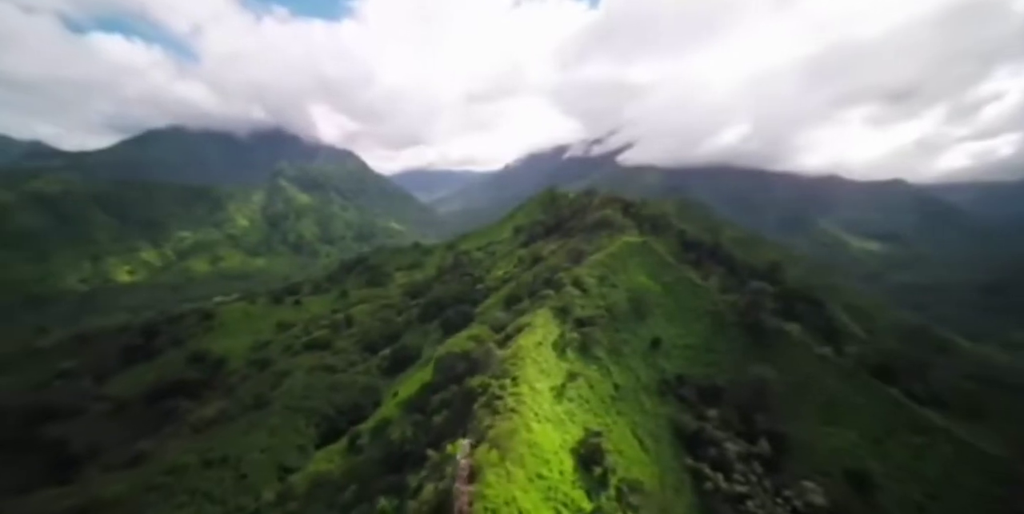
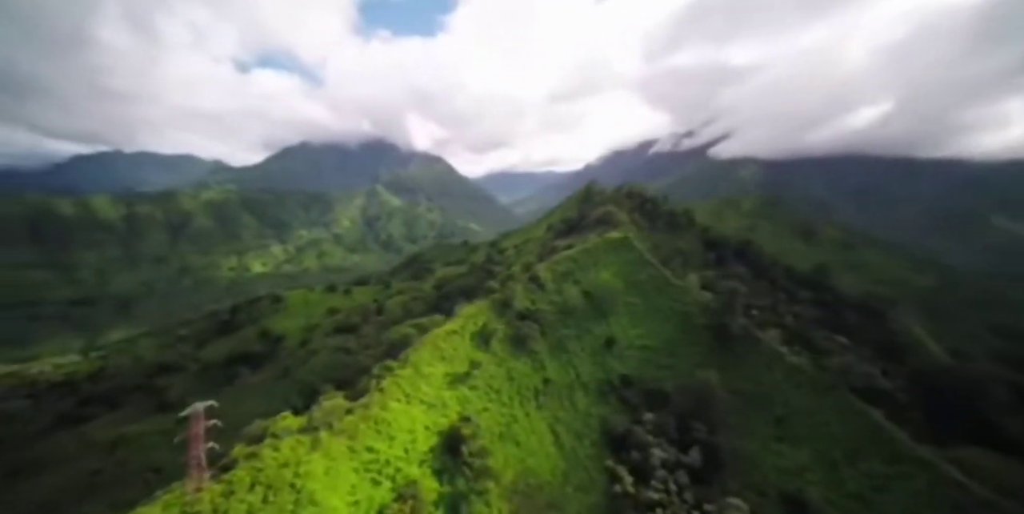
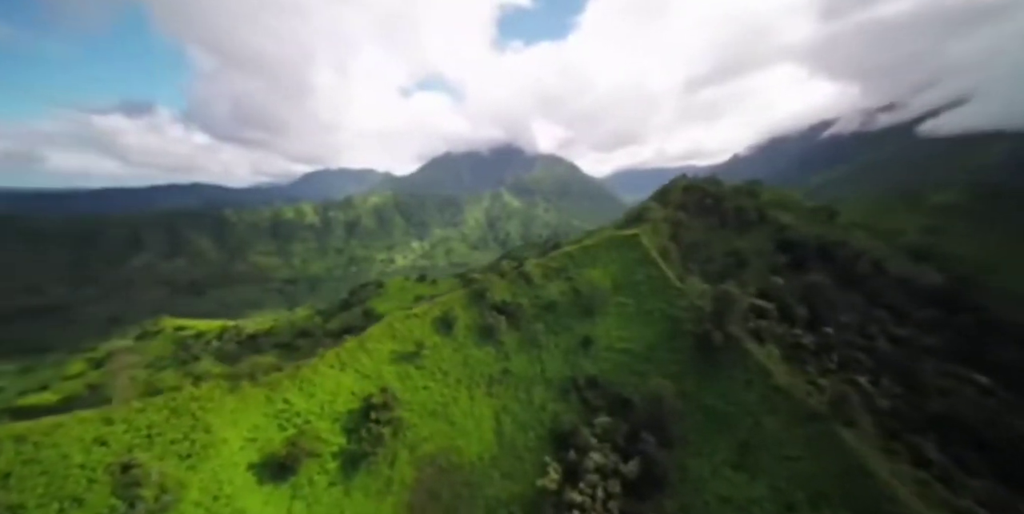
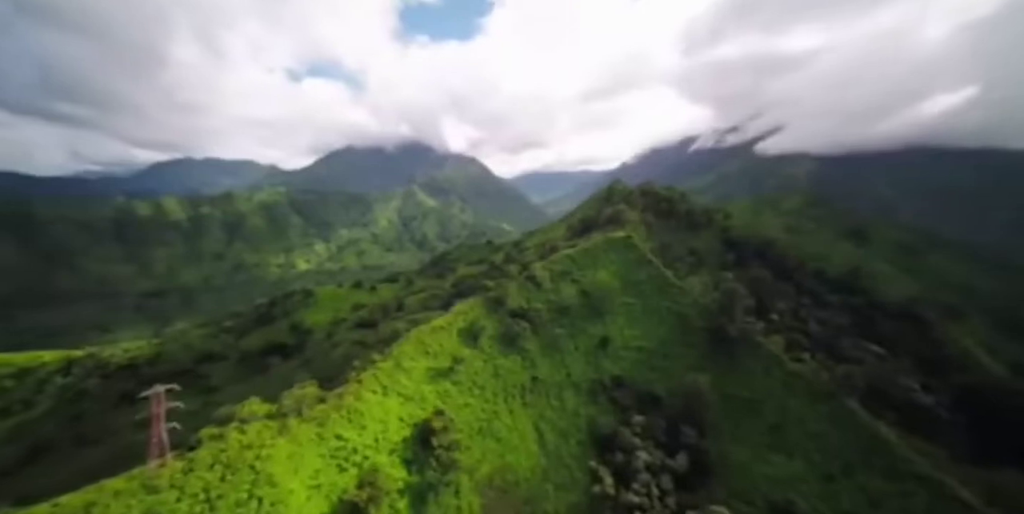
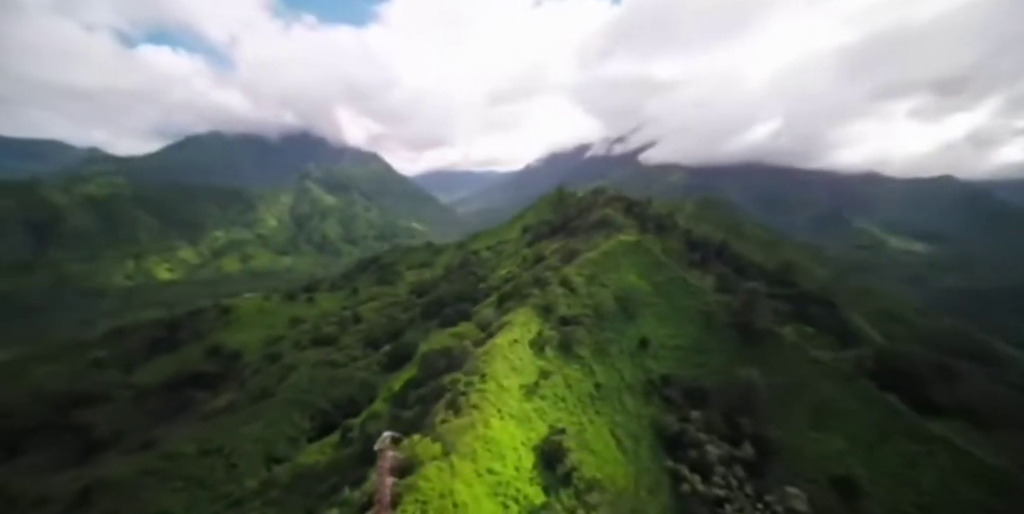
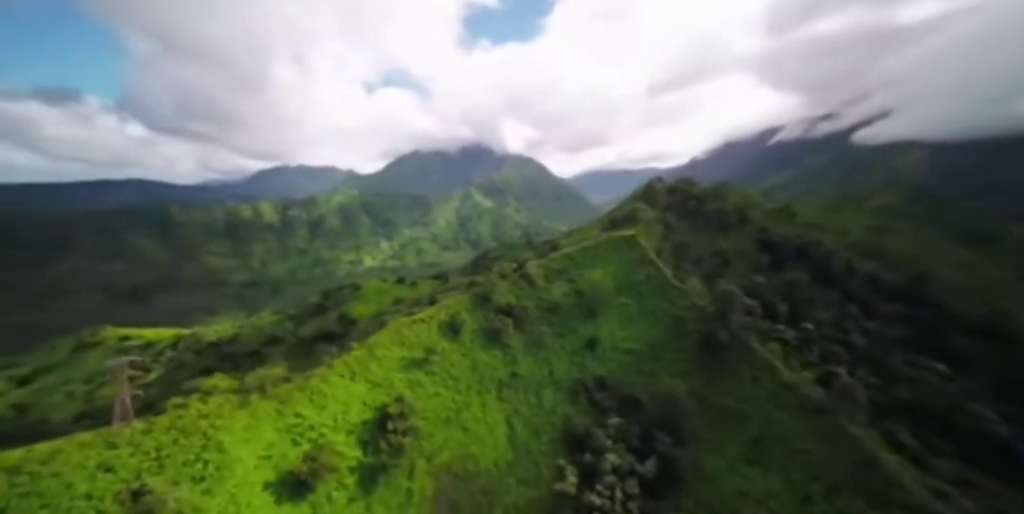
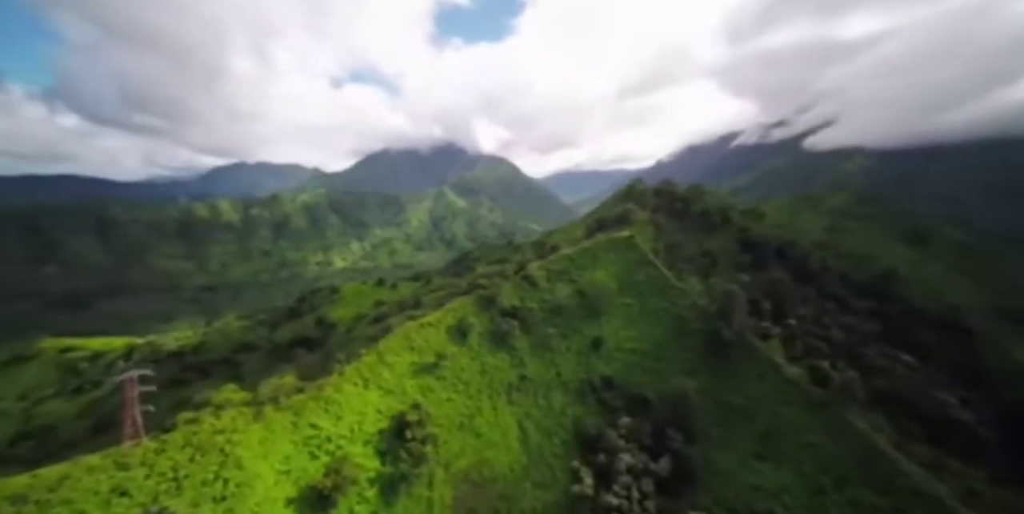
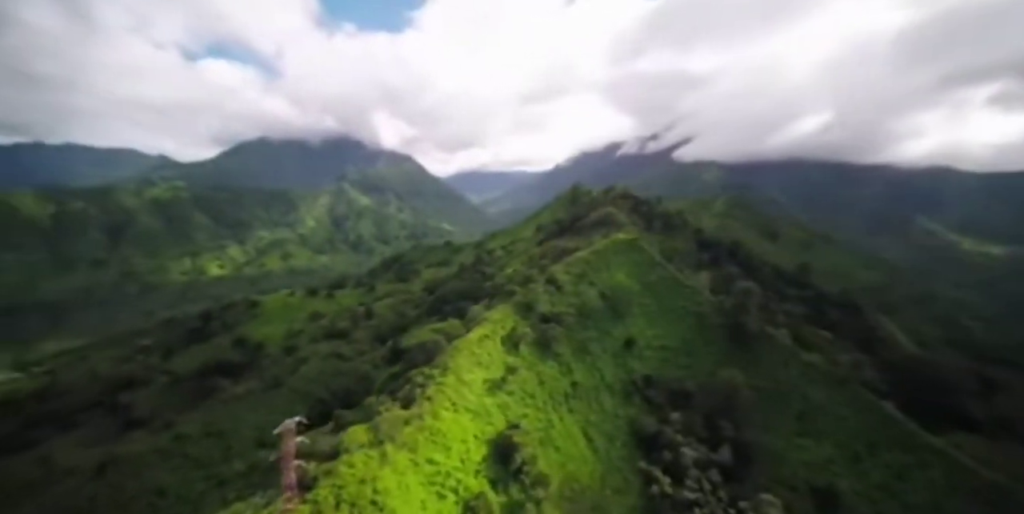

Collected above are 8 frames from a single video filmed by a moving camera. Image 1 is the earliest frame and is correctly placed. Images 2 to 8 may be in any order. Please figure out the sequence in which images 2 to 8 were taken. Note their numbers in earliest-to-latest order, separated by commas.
5, 8, 2, 4, 7, 6, 3
